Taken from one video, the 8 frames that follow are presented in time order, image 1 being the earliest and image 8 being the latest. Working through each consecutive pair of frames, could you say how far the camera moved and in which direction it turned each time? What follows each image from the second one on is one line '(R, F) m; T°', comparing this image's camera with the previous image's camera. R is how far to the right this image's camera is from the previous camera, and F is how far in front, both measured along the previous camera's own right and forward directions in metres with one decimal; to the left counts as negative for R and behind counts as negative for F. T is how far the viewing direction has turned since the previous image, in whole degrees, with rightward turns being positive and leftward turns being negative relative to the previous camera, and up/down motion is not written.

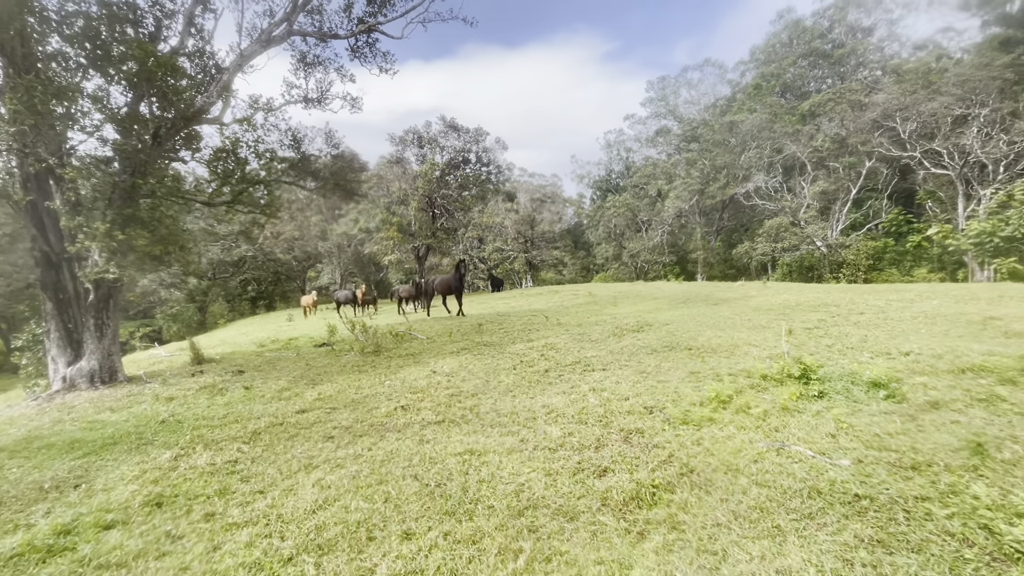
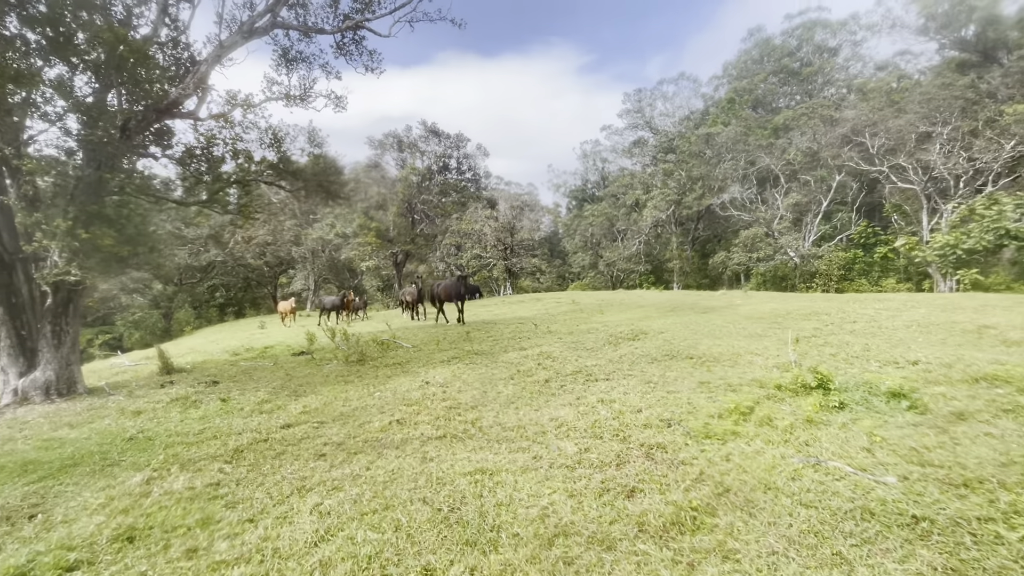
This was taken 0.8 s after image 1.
(-0.2, +0.2) m; +3°
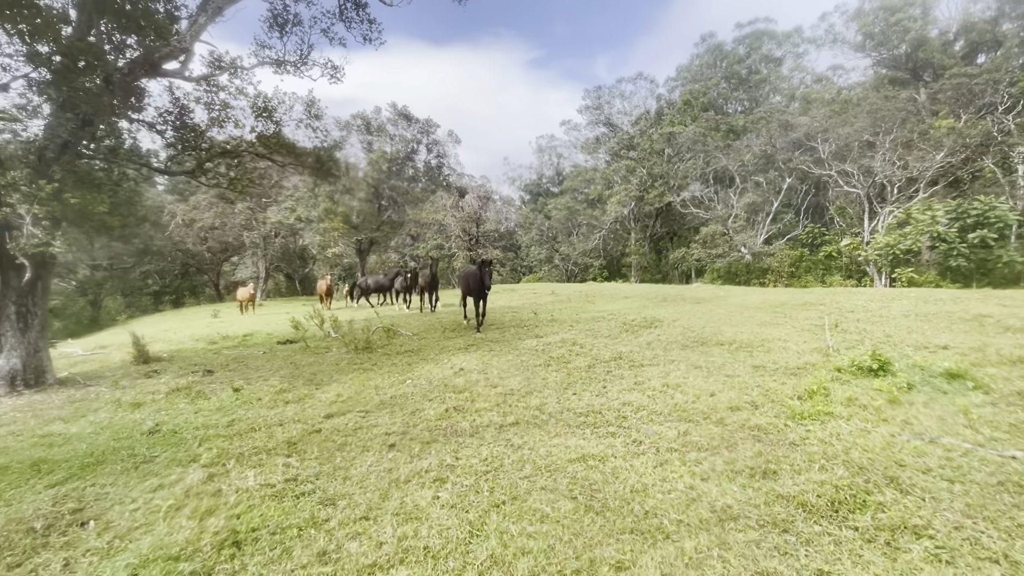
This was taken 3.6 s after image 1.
(-0.9, +0.2) m; +6°
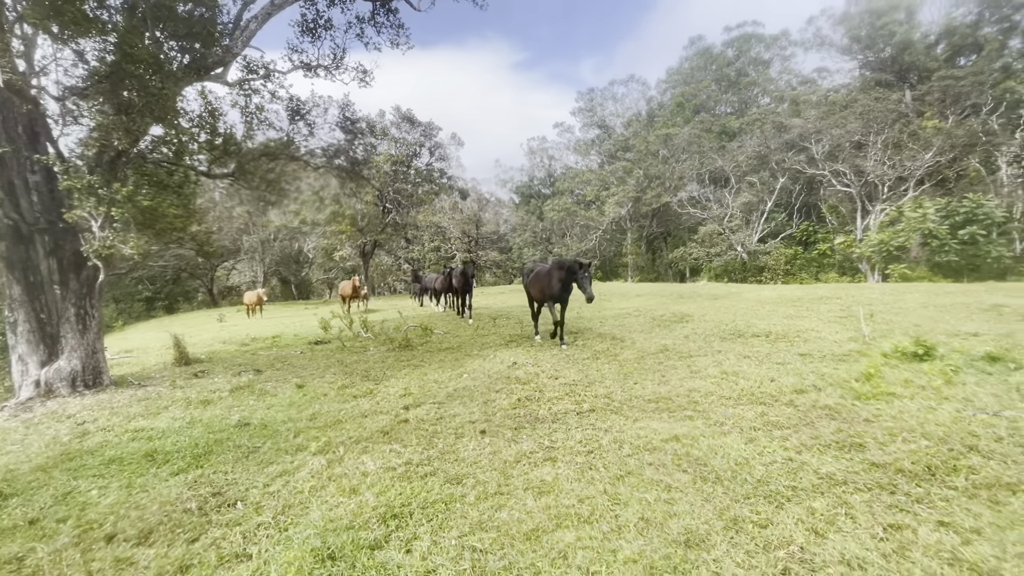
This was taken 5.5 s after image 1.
(-0.6, -0.2) m; +1°
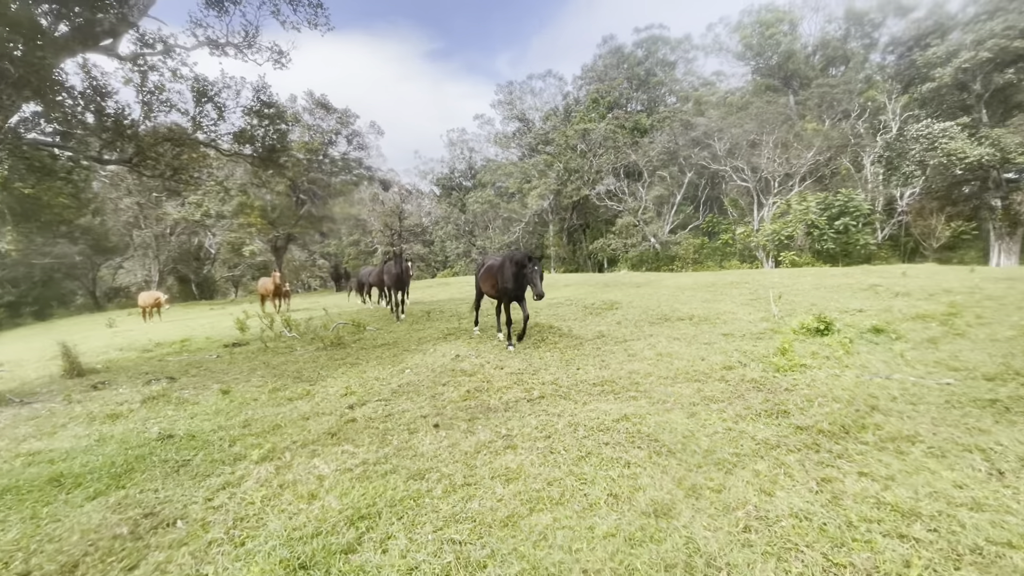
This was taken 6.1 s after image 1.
(-0.2, 0.0) m; +9°
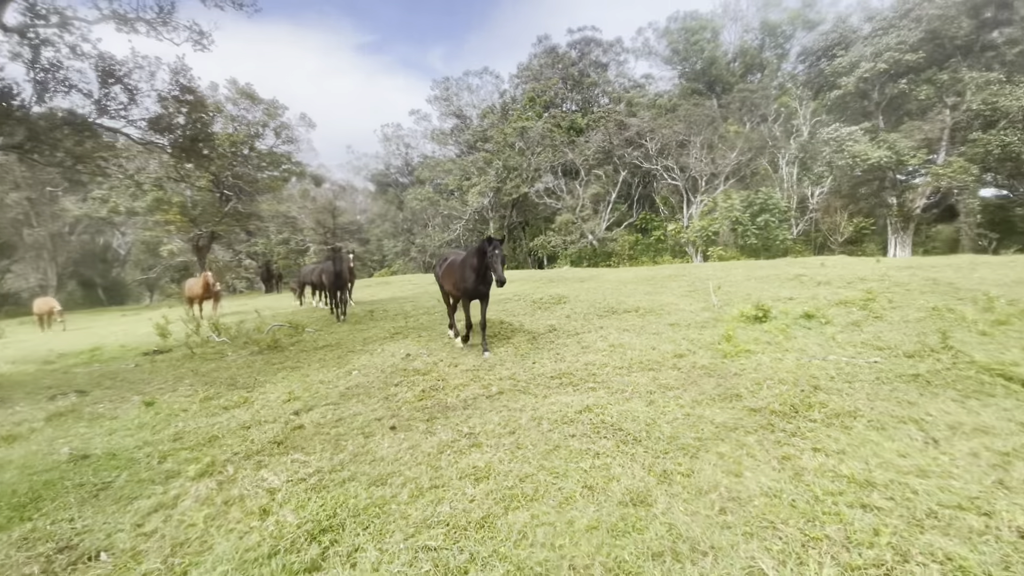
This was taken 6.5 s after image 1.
(-0.1, +0.1) m; +7°
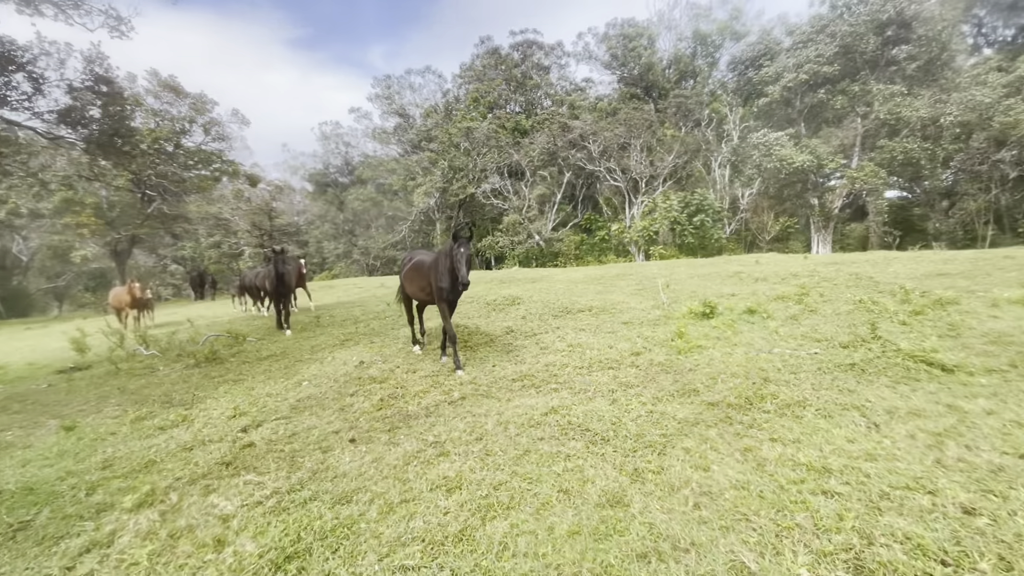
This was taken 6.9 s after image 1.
(-0.1, 0.0) m; +6°
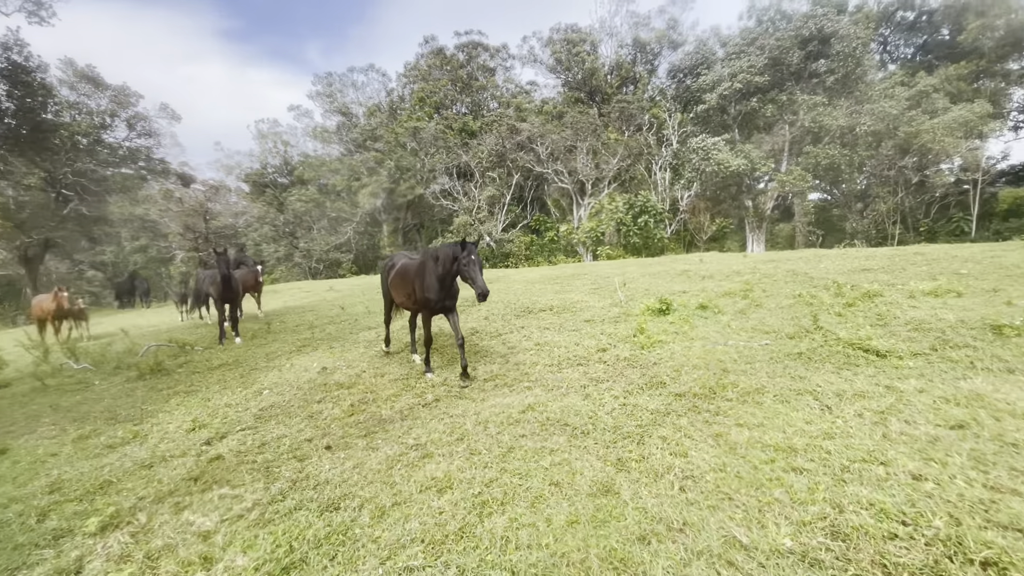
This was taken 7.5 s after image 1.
(-0.2, 0.0) m; +6°
